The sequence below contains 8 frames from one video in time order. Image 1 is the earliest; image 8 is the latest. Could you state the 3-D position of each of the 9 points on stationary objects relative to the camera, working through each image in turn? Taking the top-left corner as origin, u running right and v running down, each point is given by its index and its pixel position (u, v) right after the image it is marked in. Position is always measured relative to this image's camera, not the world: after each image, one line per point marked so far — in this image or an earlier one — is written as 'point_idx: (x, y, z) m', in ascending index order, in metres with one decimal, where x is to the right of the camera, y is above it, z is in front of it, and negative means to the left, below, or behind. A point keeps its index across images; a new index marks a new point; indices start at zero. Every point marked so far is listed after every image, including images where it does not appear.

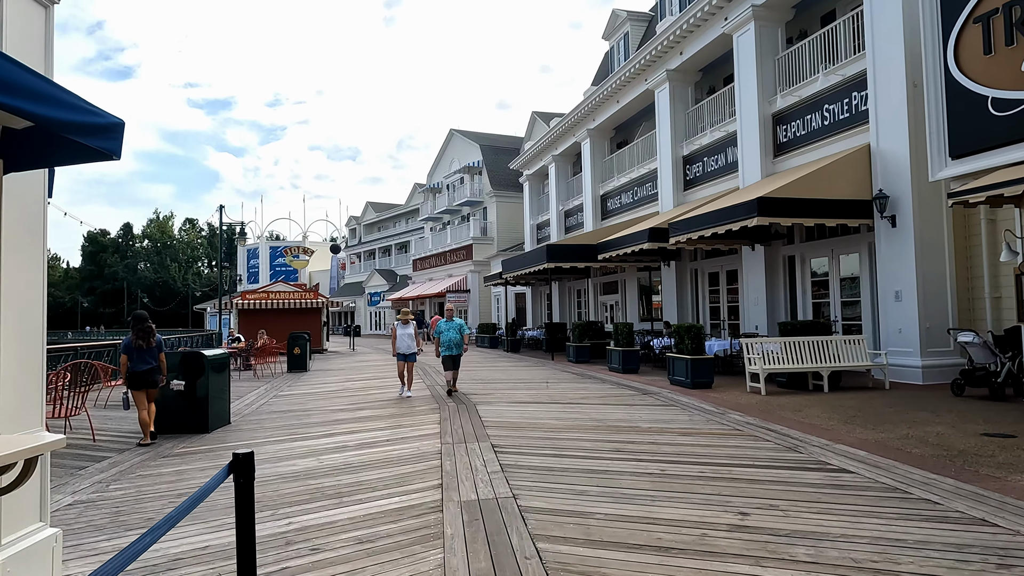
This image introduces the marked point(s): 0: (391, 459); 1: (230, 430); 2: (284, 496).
0: (-1.1, -1.6, +6.1) m
1: (-3.4, -1.7, +7.9) m
2: (-1.7, -1.5, +4.9) m
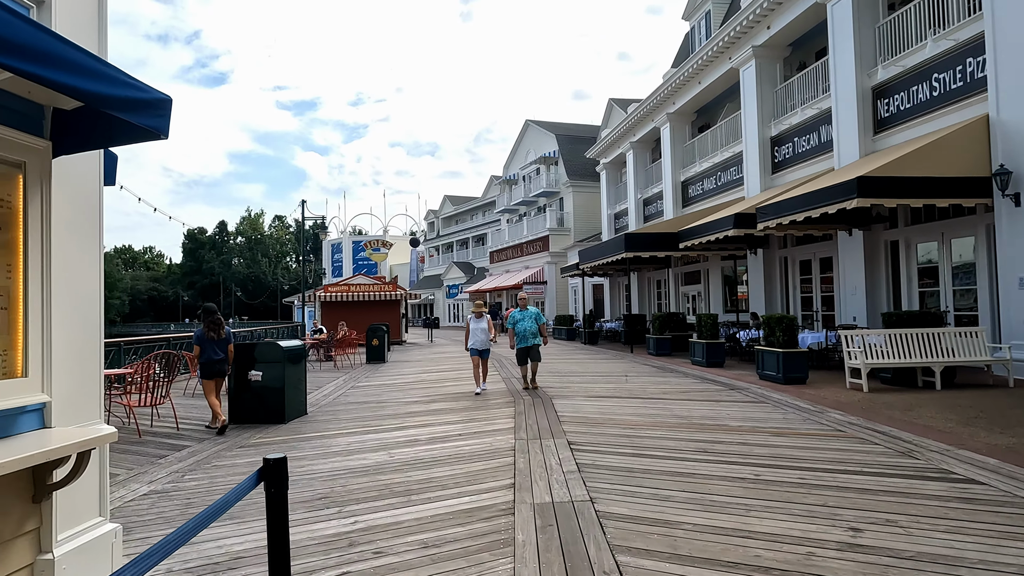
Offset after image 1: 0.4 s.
0: (-0.4, -1.5, +5.9) m
1: (-2.5, -1.6, +8.0) m
2: (-1.1, -1.5, +4.8) m
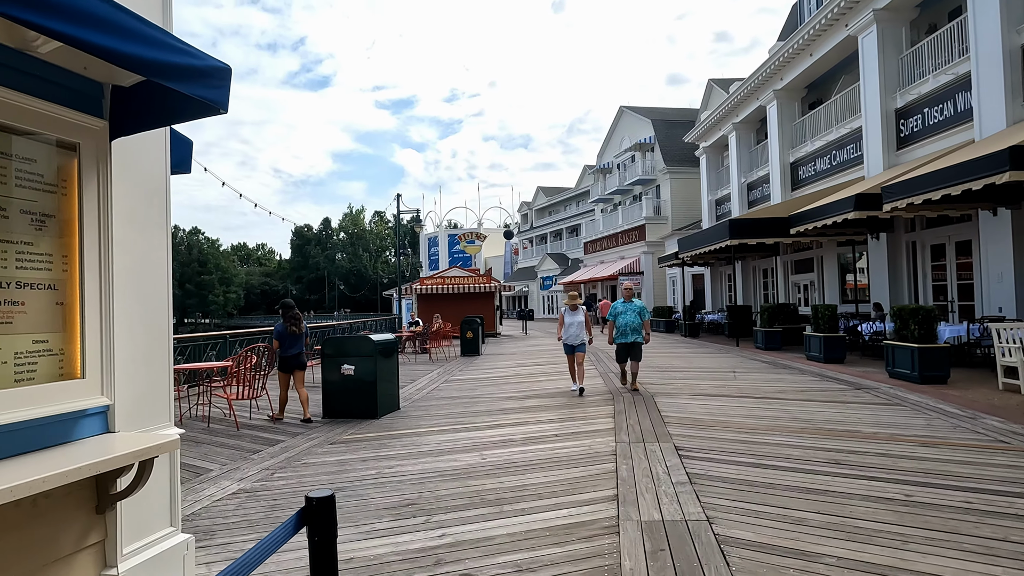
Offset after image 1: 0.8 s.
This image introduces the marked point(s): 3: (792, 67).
0: (+0.4, -1.4, +5.4) m
1: (-1.3, -1.5, +7.8) m
2: (-0.5, -1.4, +4.4) m
3: (+8.3, +6.5, +19.7) m
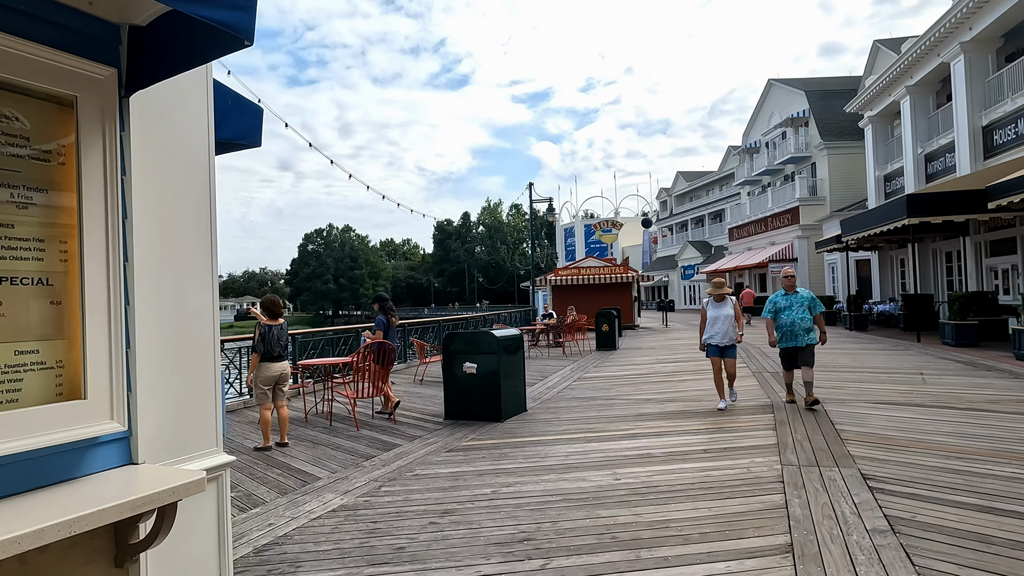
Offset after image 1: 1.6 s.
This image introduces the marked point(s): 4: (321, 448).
0: (+1.3, -1.3, +4.4) m
1: (+0.1, -1.4, +7.1) m
2: (+0.3, -1.3, +3.7) m
3: (+11.9, +6.9, +16.7) m
4: (-1.7, -1.4, +6.0) m
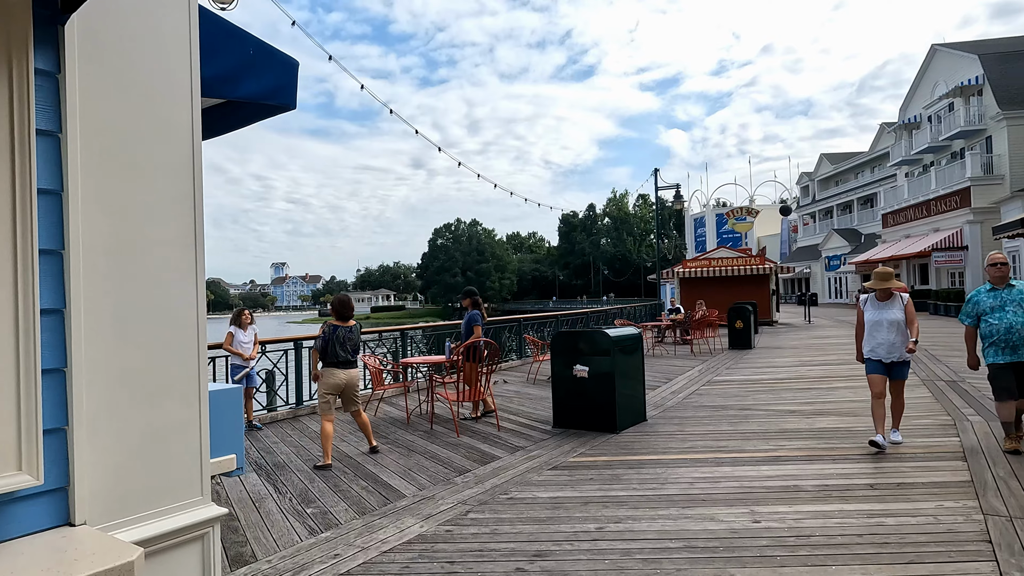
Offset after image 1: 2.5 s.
0: (+1.9, -1.3, +3.4) m
1: (+1.2, -1.3, +6.3) m
2: (+0.7, -1.3, +2.8) m
3: (+14.5, +7.1, +13.3) m
4: (-0.8, -1.4, +5.5) m
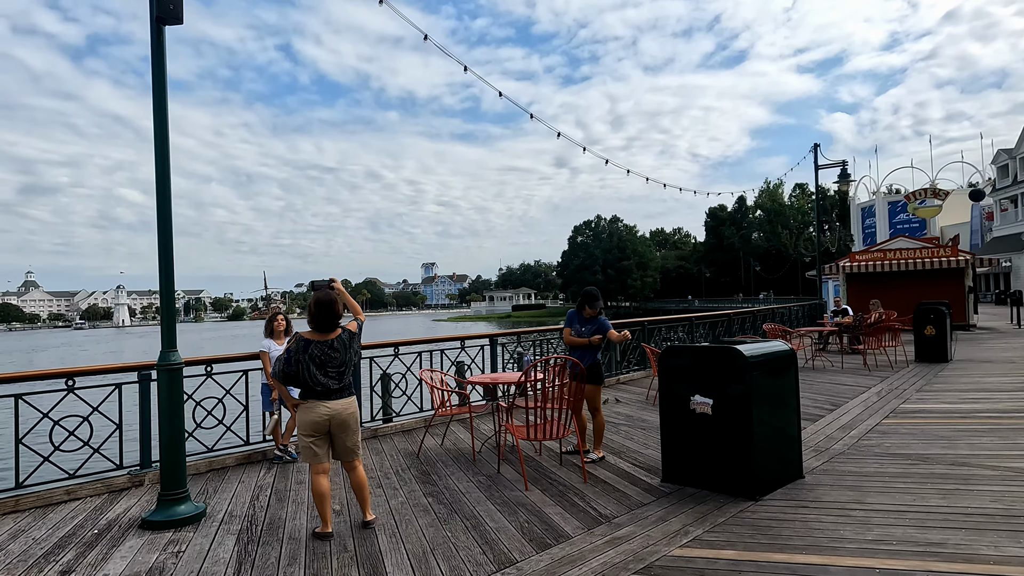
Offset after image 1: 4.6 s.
0: (+1.8, -1.3, +1.3) m
1: (+1.8, -1.3, +4.2) m
2: (+0.6, -1.3, +1.0) m
3: (+16.3, +7.2, +8.3) m
4: (-0.3, -1.4, +3.9) m
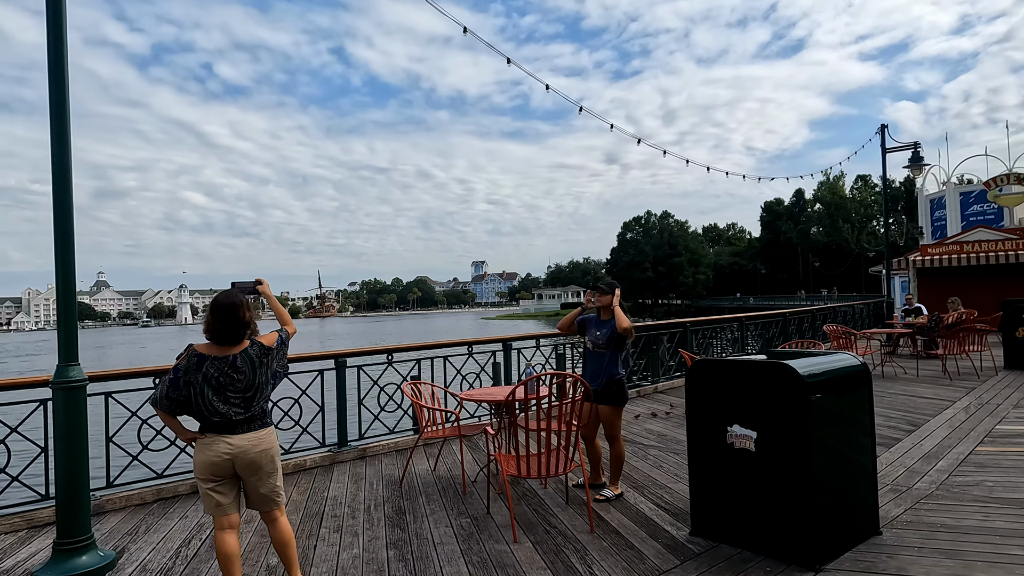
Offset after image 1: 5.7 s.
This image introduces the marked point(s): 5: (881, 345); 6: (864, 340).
0: (+1.5, -1.2, +0.2) m
1: (+1.7, -1.3, +3.1) m
2: (+0.2, -1.3, 0.0) m
3: (+16.4, +7.2, +6.0) m
4: (-0.5, -1.4, +3.0) m
5: (+6.3, -1.0, +11.4) m
6: (+5.7, -0.8, +10.7) m
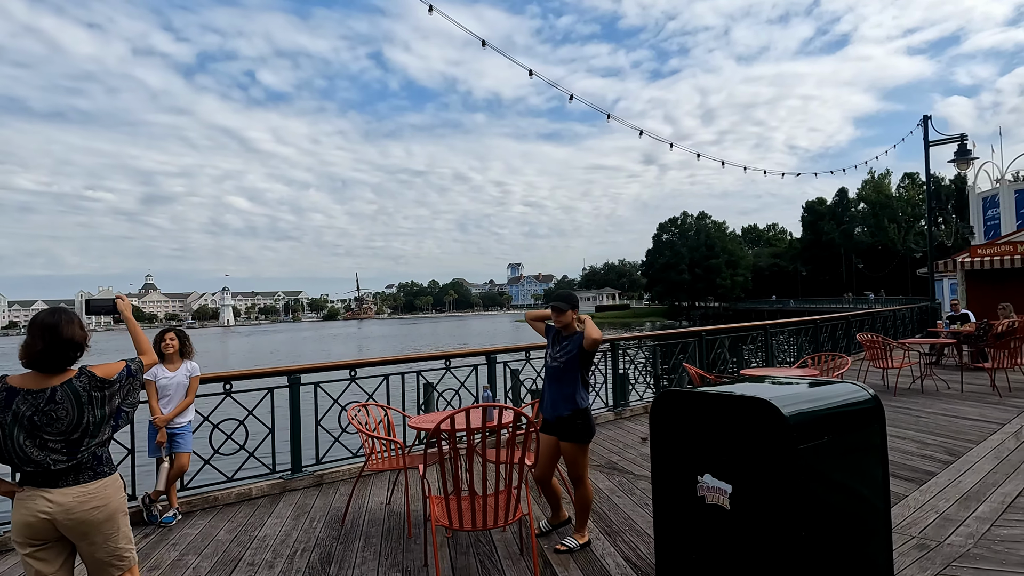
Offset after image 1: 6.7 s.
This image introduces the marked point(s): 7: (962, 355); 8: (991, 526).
0: (+1.0, -1.3, -0.5) m
1: (+1.3, -1.4, +2.4) m
2: (-0.3, -1.4, -0.6) m
3: (+16.2, +7.2, +4.5) m
4: (-0.8, -1.4, +2.4) m
5: (+6.4, -1.0, +10.4) m
6: (+5.7, -0.9, +9.8) m
7: (+6.9, -1.0, +10.2) m
8: (+2.7, -1.3, +3.7) m
